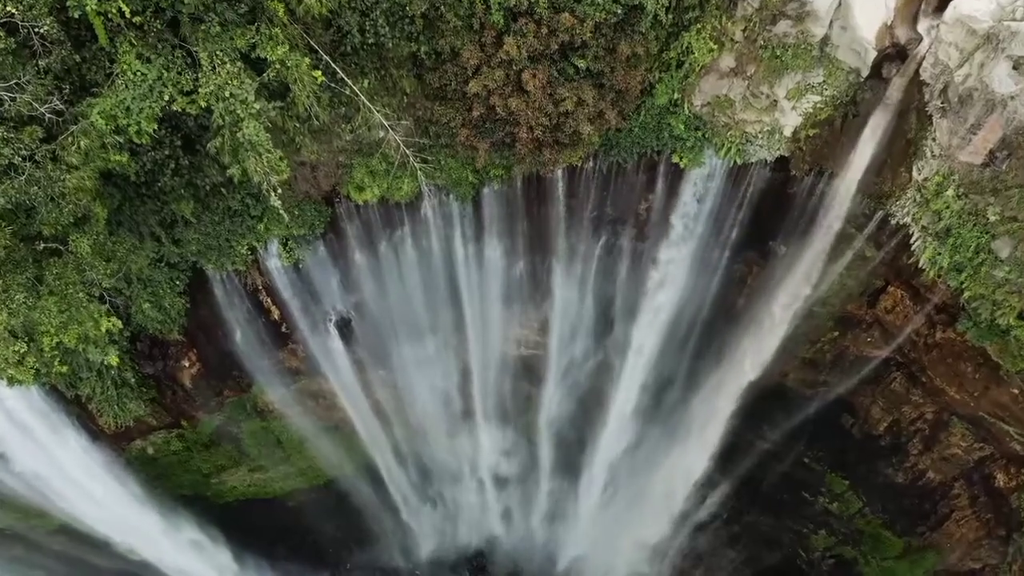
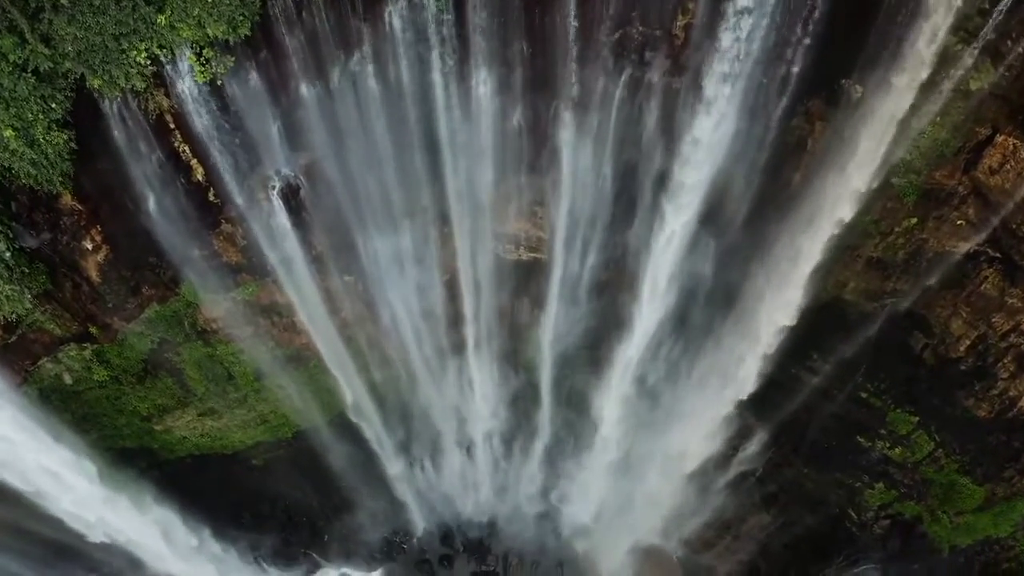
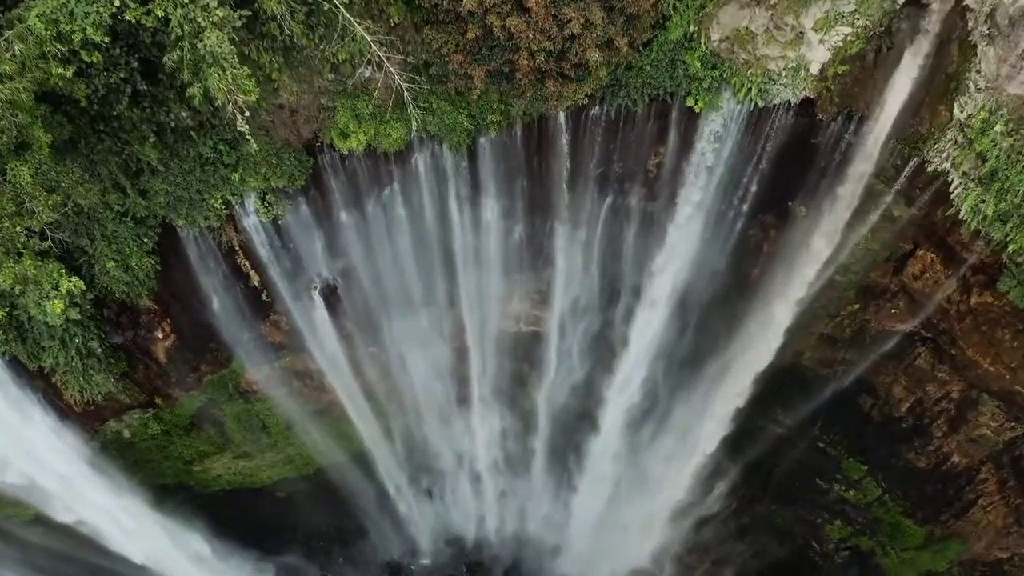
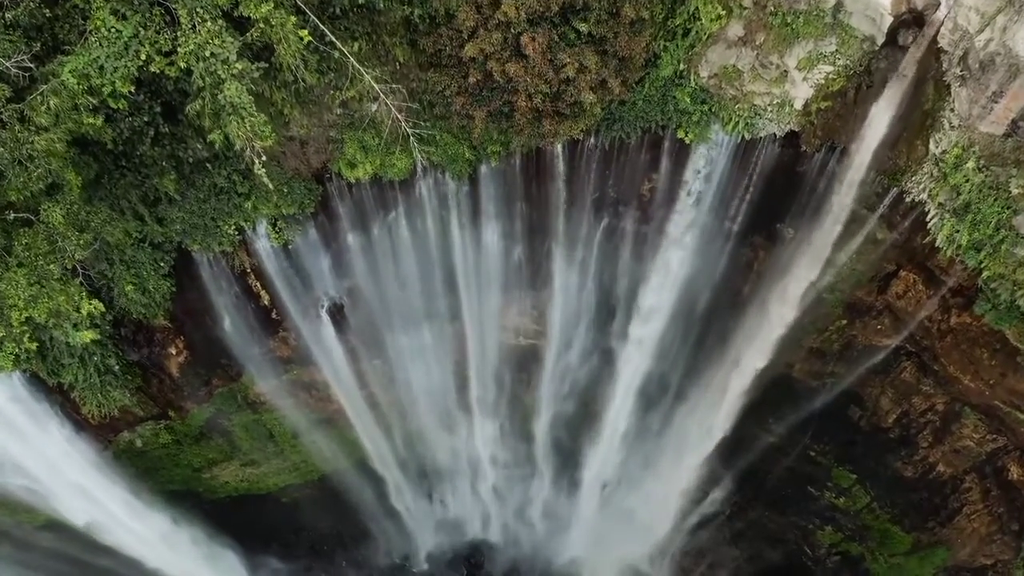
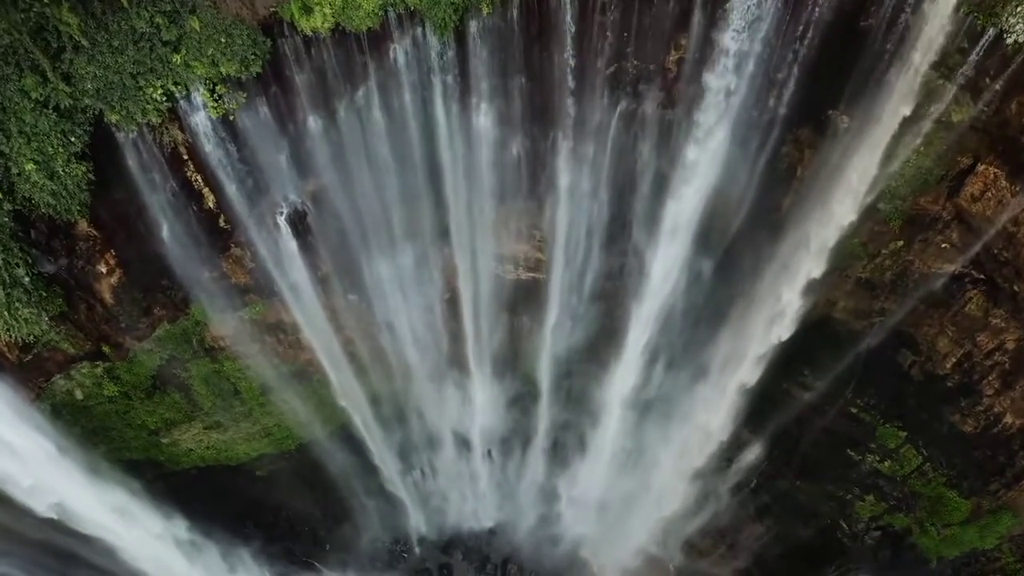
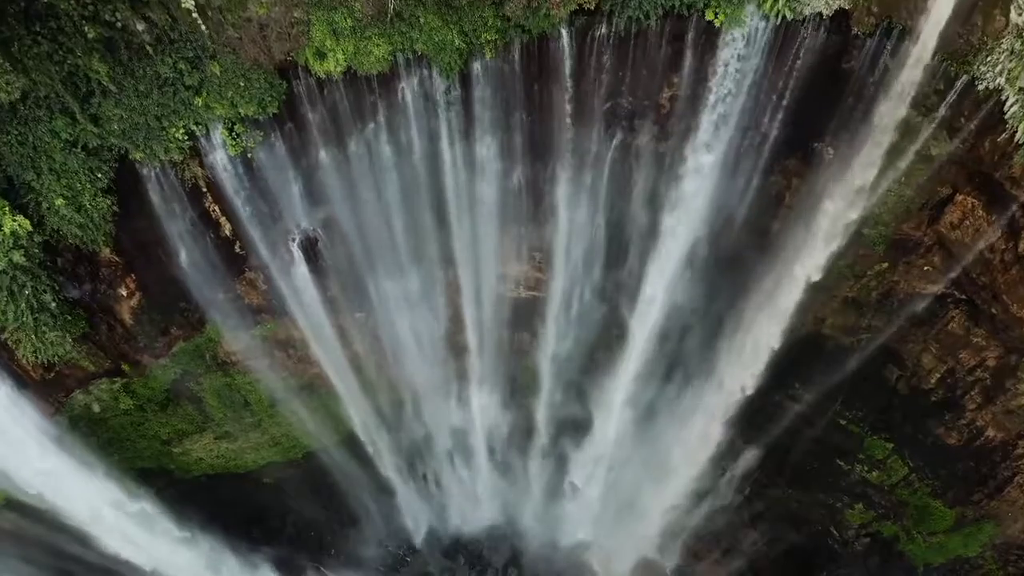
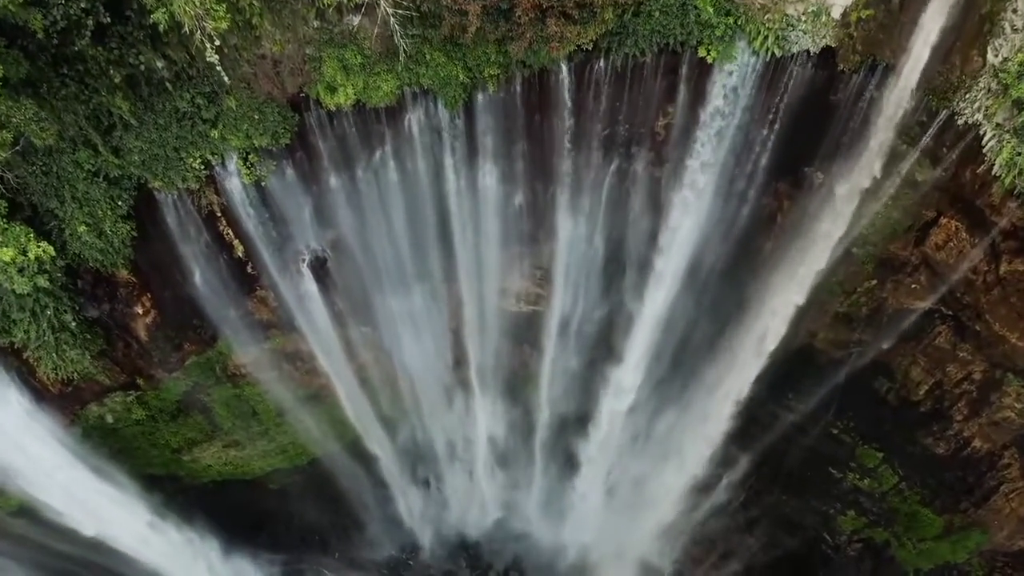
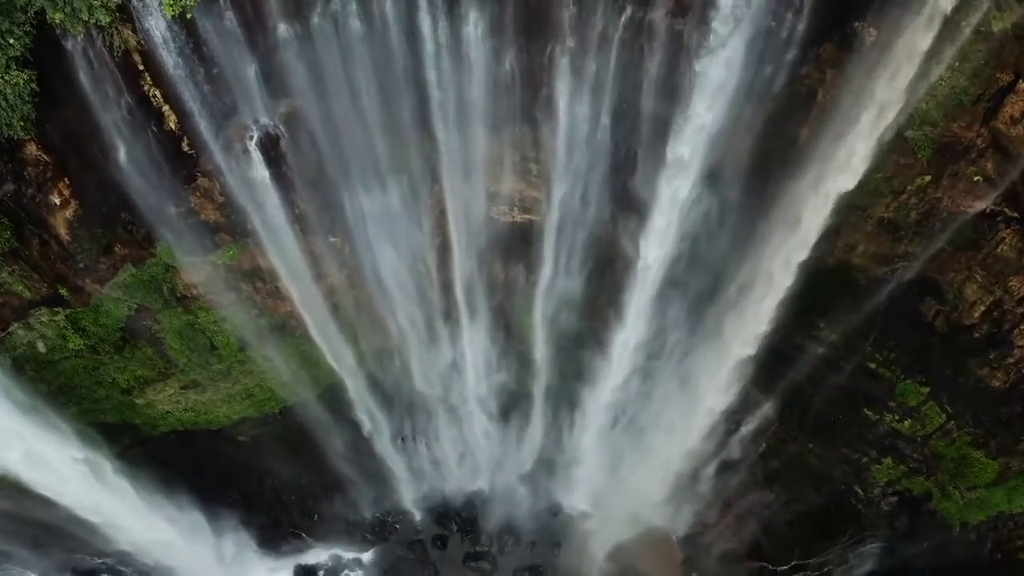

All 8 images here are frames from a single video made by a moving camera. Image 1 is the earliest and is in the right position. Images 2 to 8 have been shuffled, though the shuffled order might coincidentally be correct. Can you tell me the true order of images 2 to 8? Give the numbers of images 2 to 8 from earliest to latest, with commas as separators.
4, 3, 7, 6, 5, 2, 8
